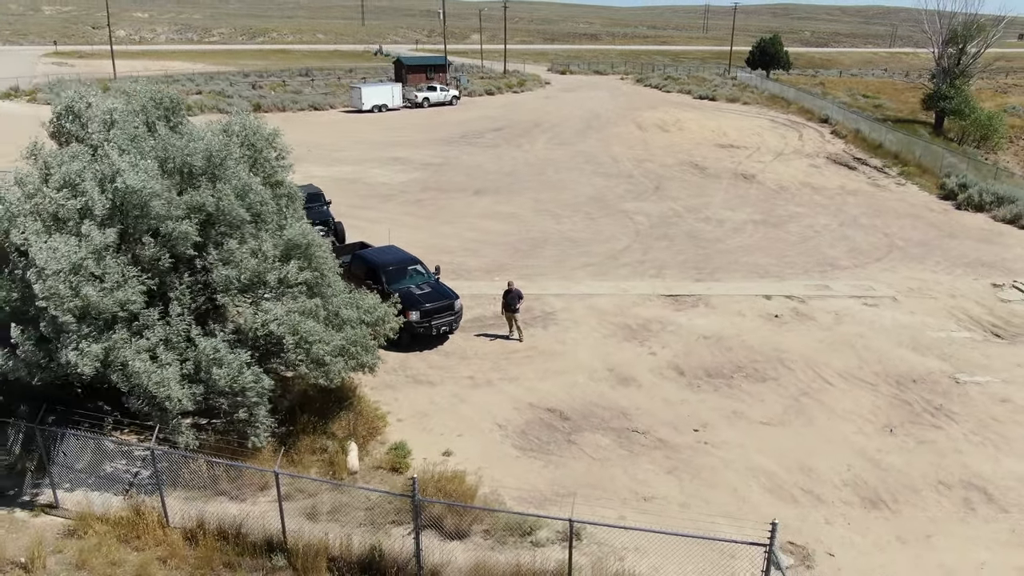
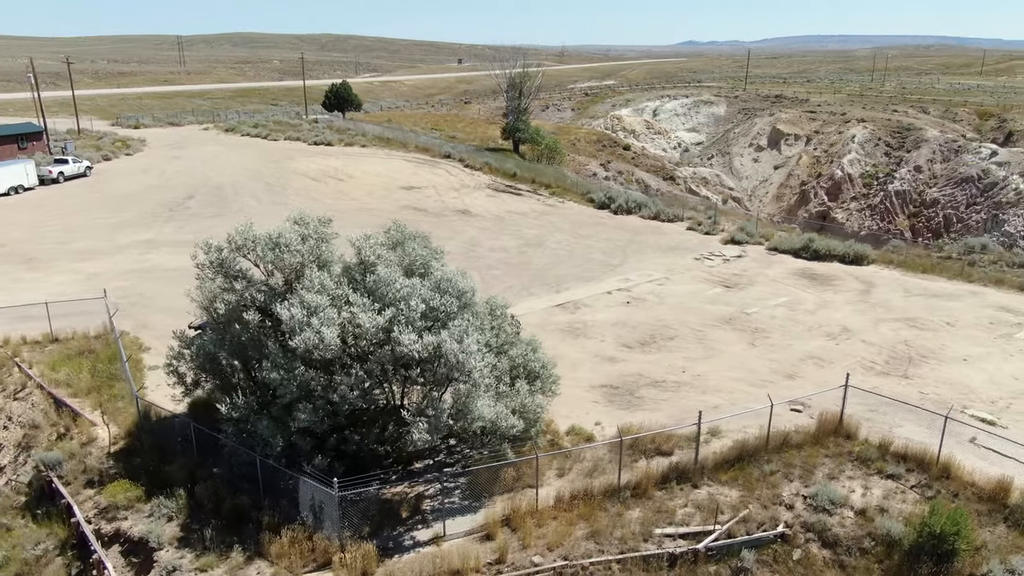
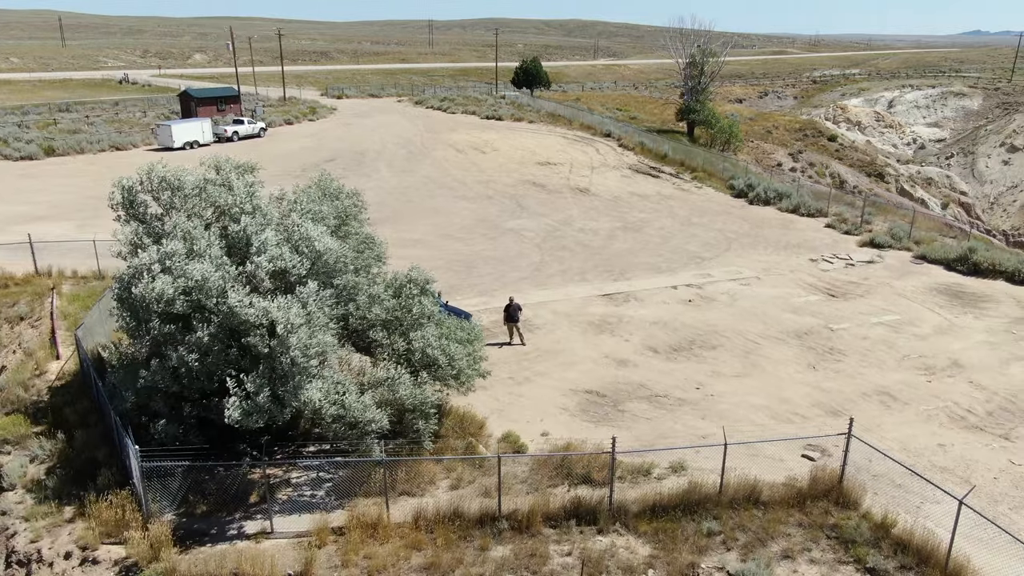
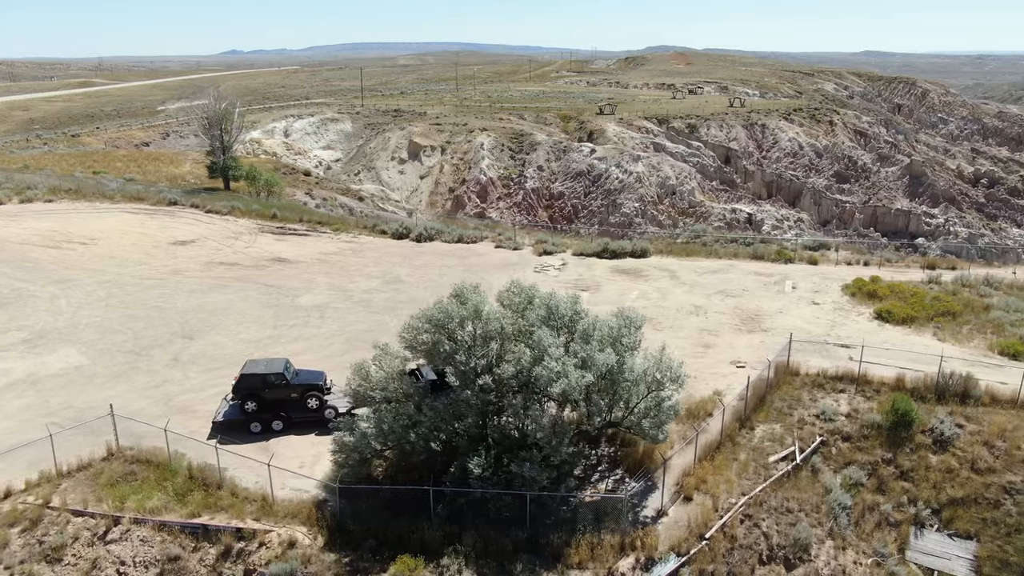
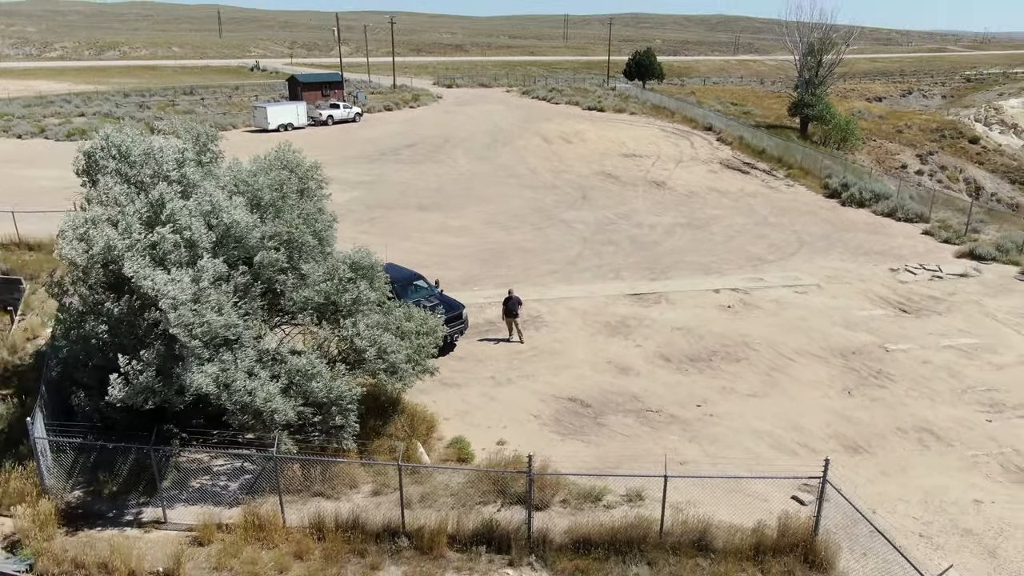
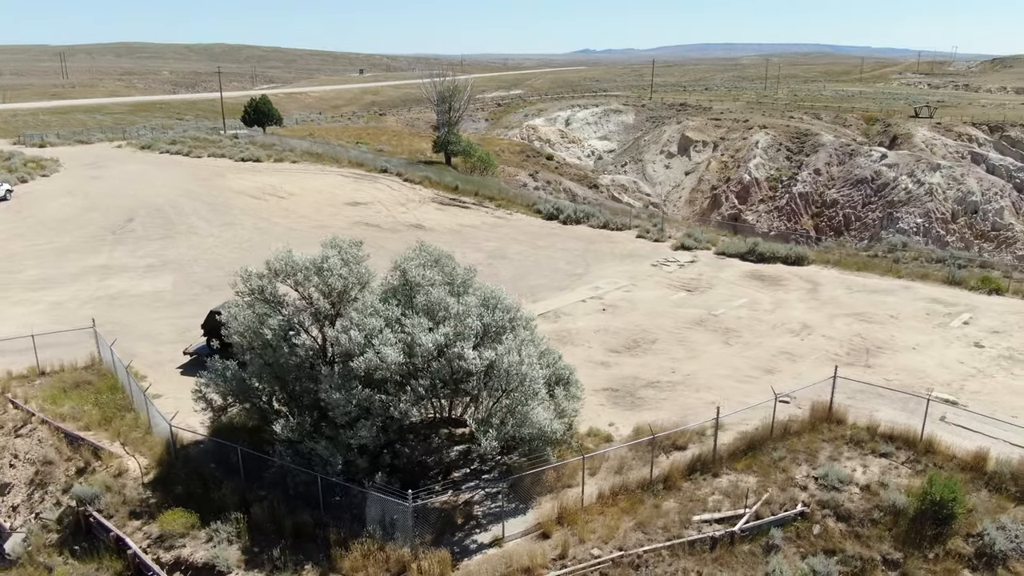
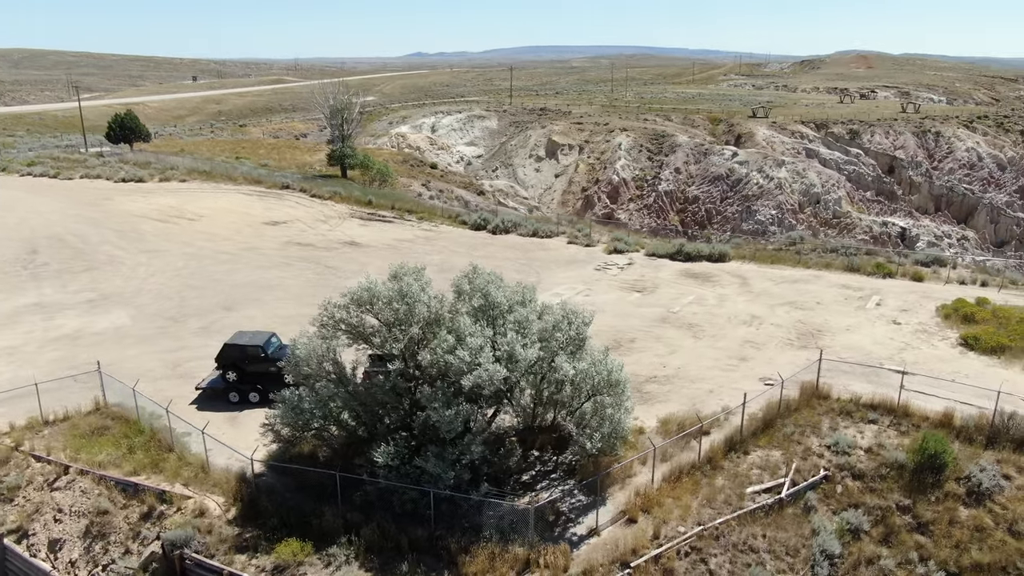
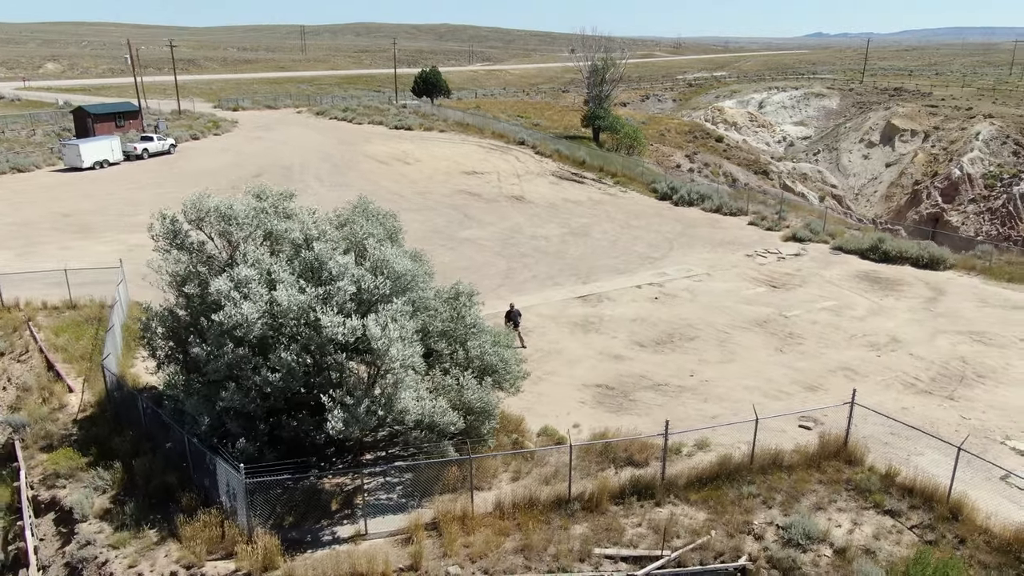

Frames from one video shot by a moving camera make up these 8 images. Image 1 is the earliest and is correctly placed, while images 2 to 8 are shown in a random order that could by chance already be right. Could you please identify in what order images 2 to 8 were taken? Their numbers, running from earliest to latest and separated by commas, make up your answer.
5, 3, 8, 2, 6, 7, 4
